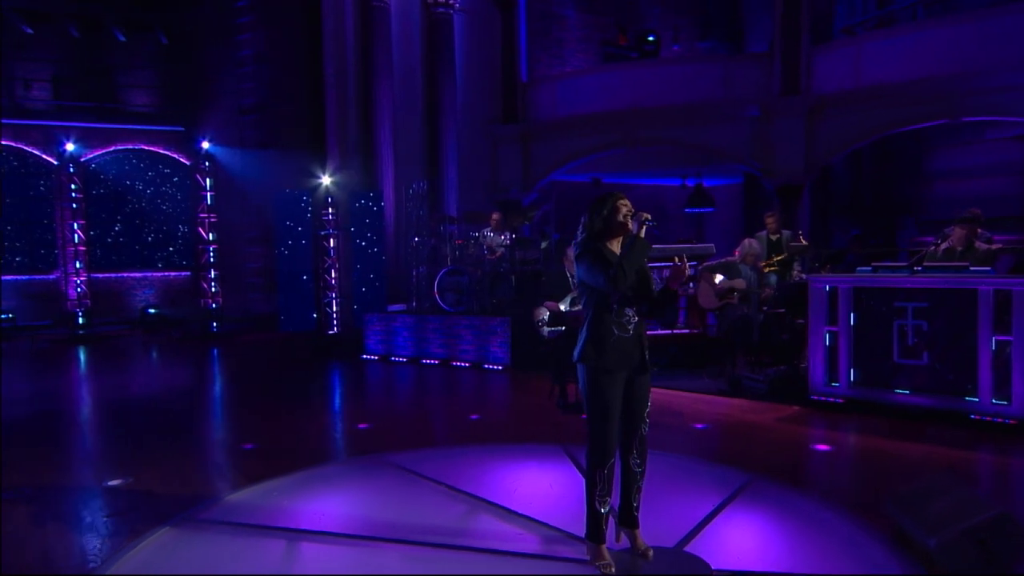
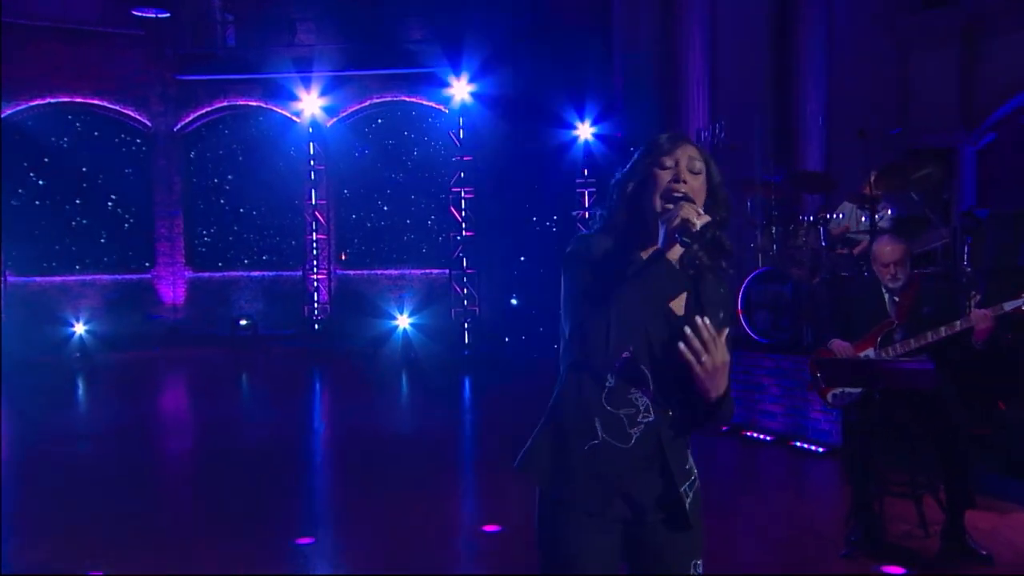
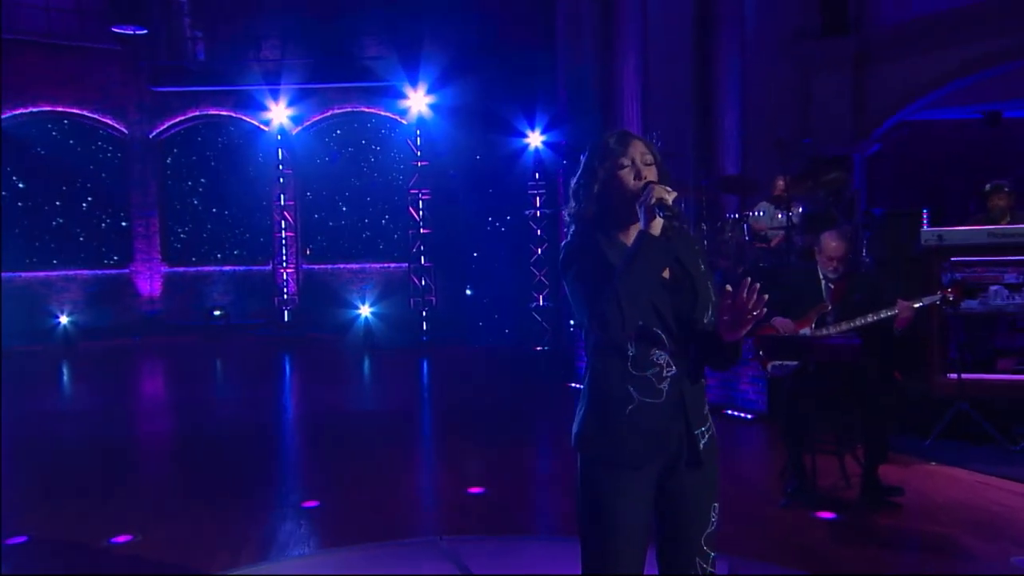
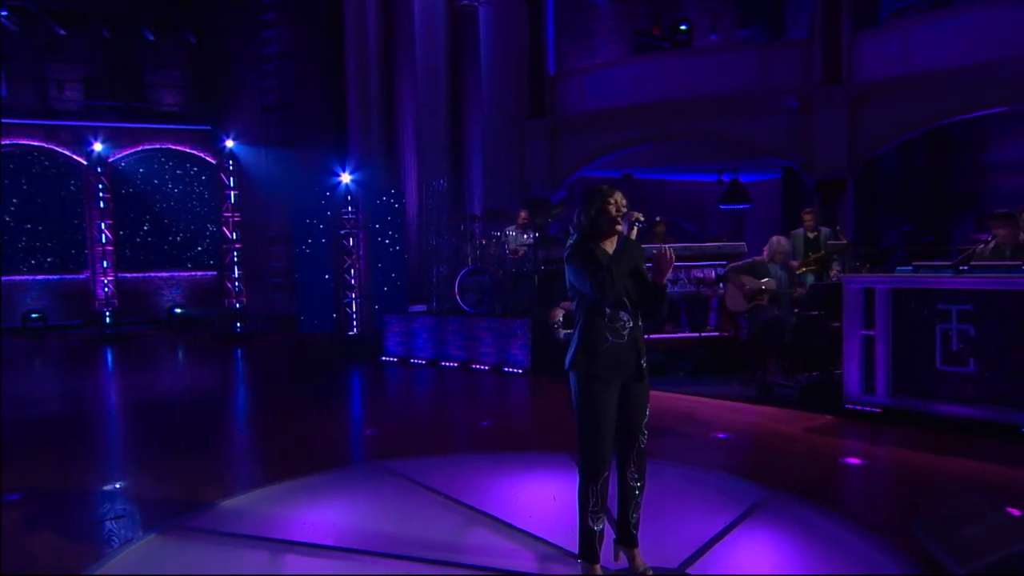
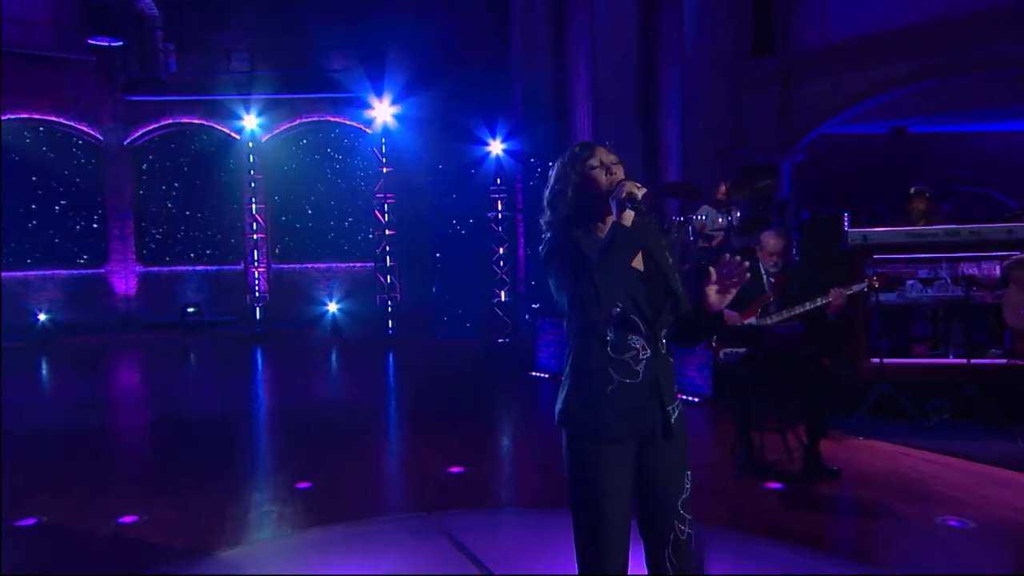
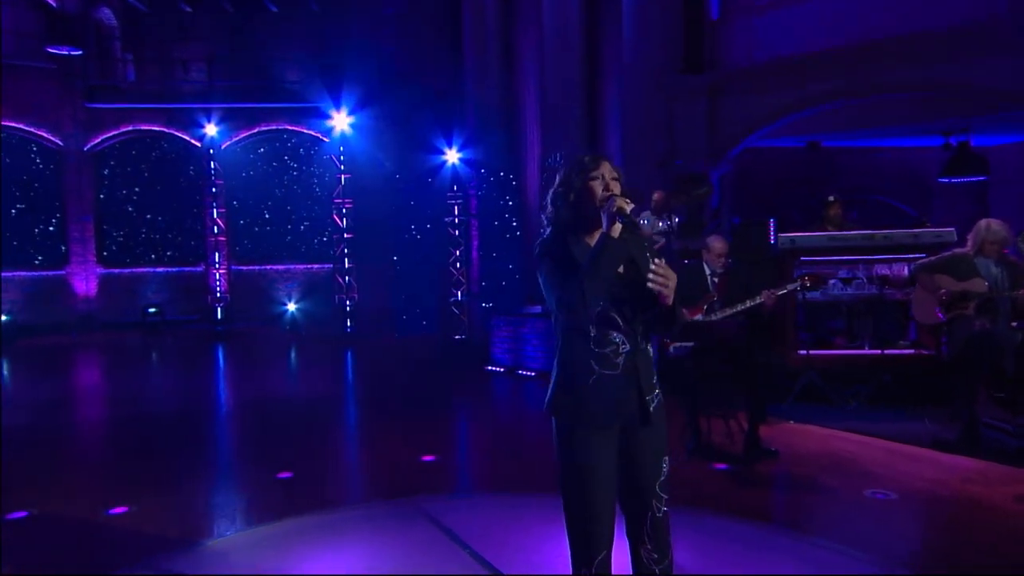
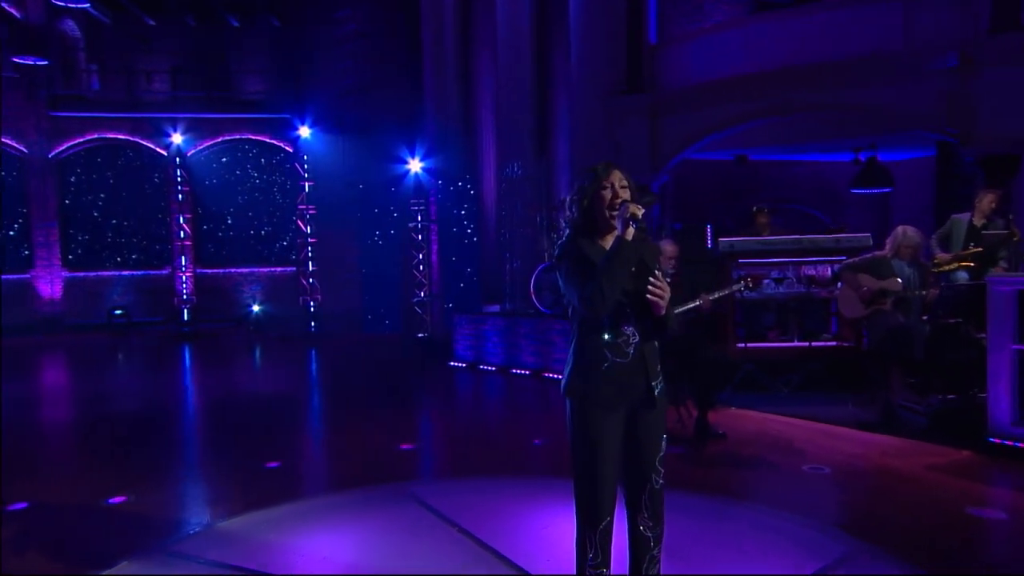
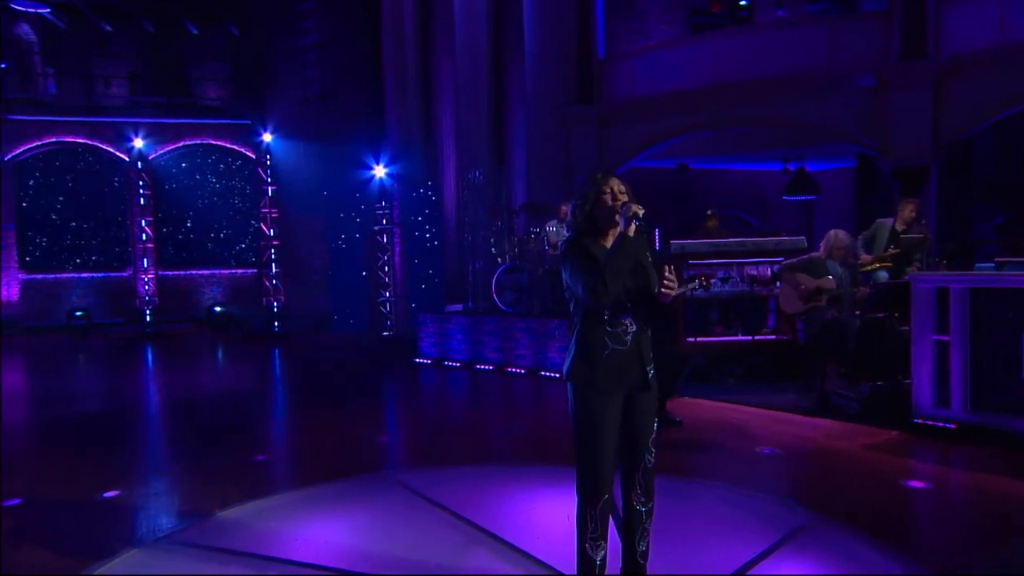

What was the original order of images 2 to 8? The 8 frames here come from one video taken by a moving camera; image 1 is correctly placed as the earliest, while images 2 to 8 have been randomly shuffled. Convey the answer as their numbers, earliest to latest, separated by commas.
4, 8, 7, 6, 5, 3, 2
